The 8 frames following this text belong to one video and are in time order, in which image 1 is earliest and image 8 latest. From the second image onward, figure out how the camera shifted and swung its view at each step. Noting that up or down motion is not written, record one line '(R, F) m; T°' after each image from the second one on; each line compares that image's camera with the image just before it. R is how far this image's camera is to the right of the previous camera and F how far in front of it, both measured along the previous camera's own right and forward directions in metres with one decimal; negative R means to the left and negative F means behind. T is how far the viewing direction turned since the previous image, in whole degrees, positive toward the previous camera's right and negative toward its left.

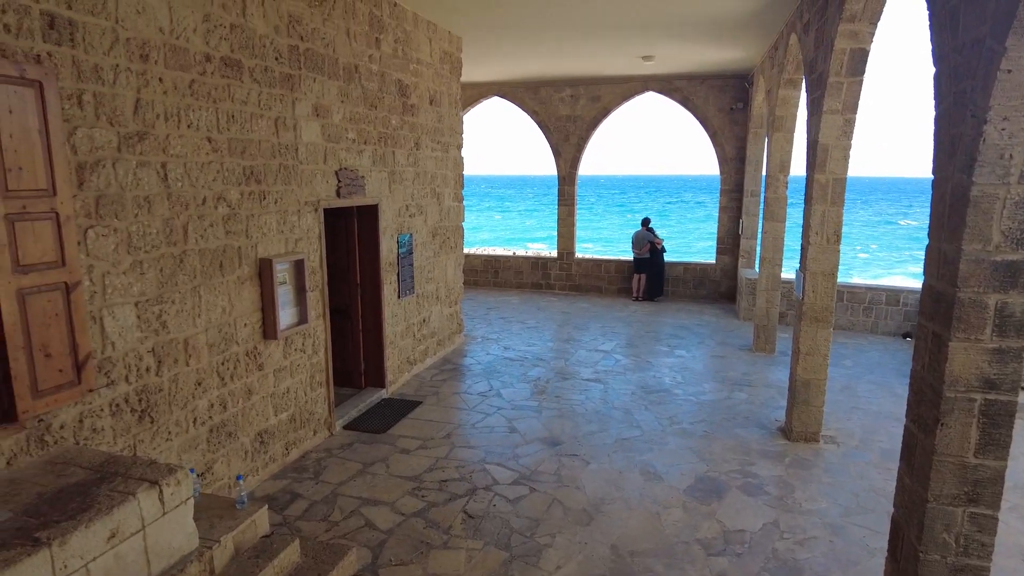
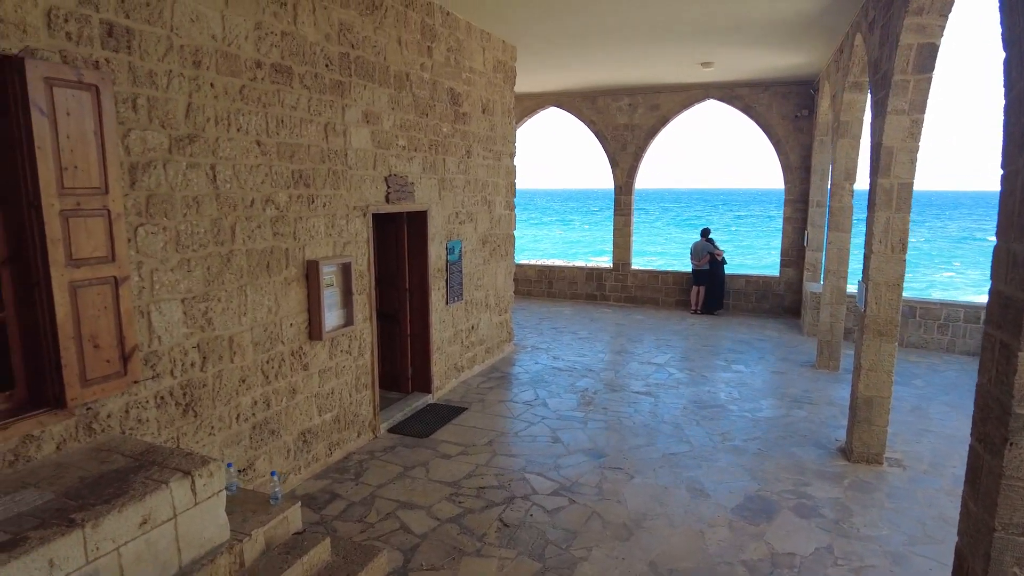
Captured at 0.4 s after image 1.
(+0.1, +0.1) m; -6°
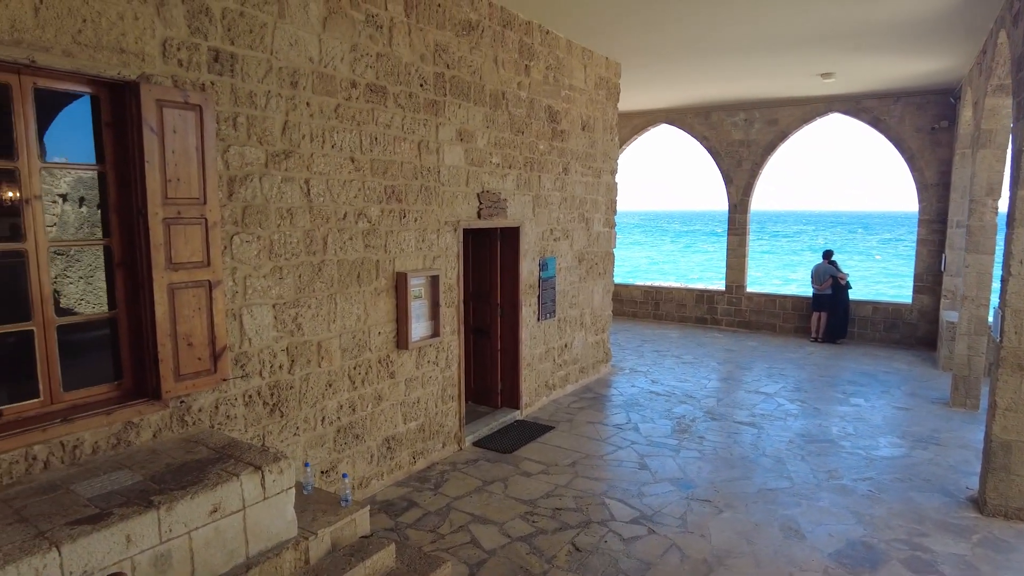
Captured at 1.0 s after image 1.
(+0.2, +0.1) m; -10°
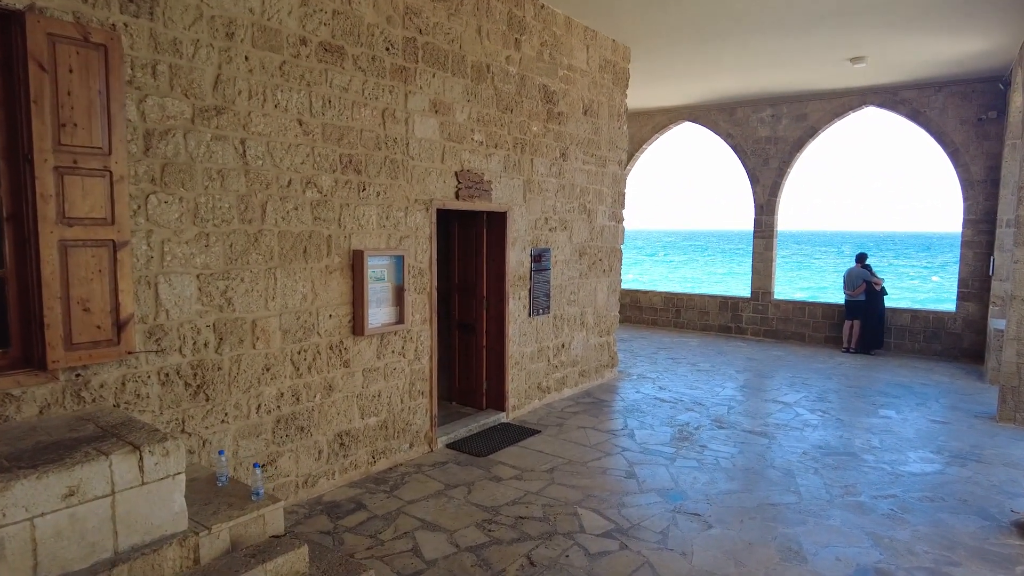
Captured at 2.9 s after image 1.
(+0.4, +0.4) m; -4°
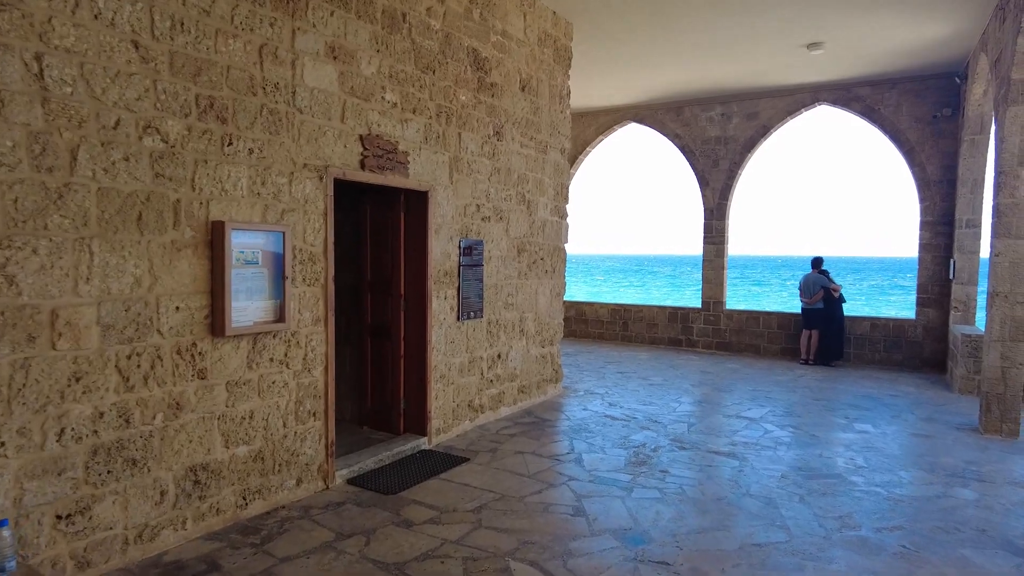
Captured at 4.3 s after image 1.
(+0.1, +0.8) m; +5°
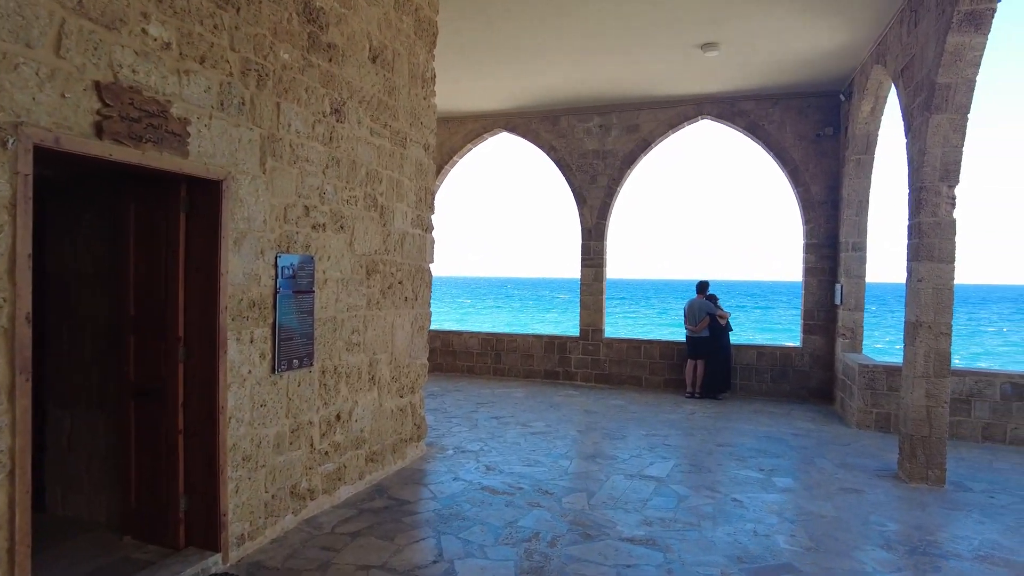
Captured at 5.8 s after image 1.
(+0.1, +1.2) m; +12°
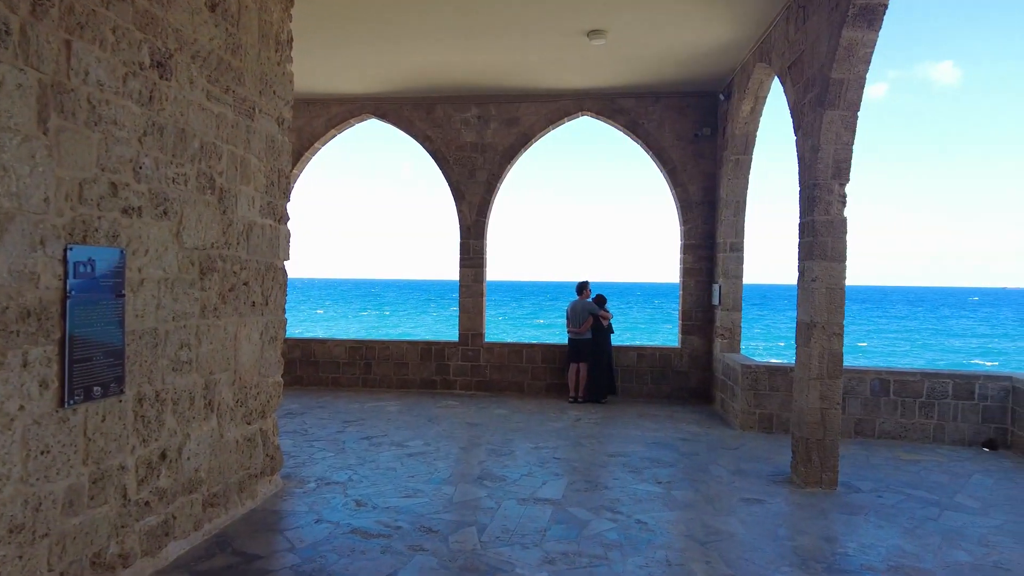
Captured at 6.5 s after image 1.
(0.0, +0.5) m; +12°
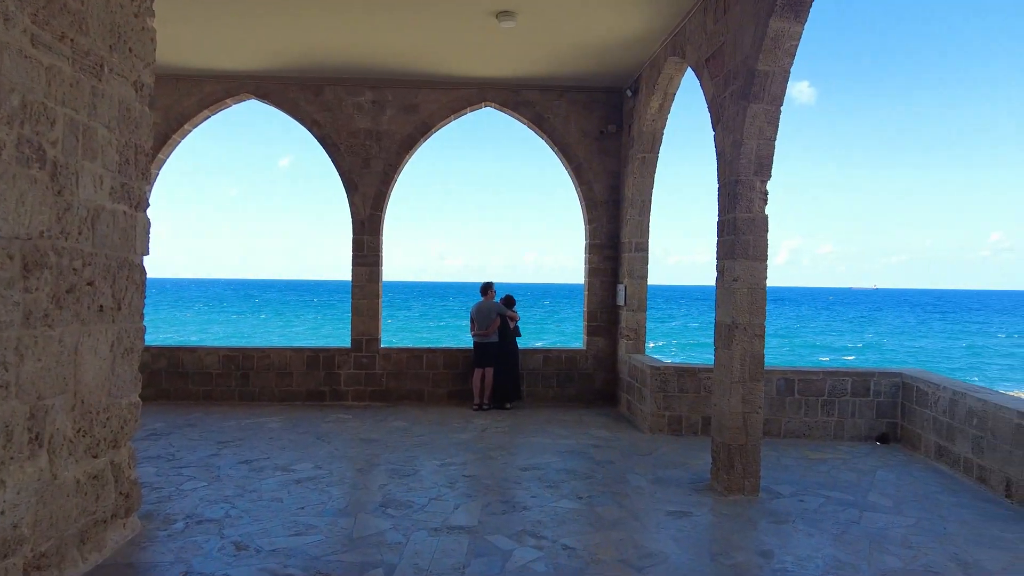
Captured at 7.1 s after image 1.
(-0.1, +0.4) m; +10°
